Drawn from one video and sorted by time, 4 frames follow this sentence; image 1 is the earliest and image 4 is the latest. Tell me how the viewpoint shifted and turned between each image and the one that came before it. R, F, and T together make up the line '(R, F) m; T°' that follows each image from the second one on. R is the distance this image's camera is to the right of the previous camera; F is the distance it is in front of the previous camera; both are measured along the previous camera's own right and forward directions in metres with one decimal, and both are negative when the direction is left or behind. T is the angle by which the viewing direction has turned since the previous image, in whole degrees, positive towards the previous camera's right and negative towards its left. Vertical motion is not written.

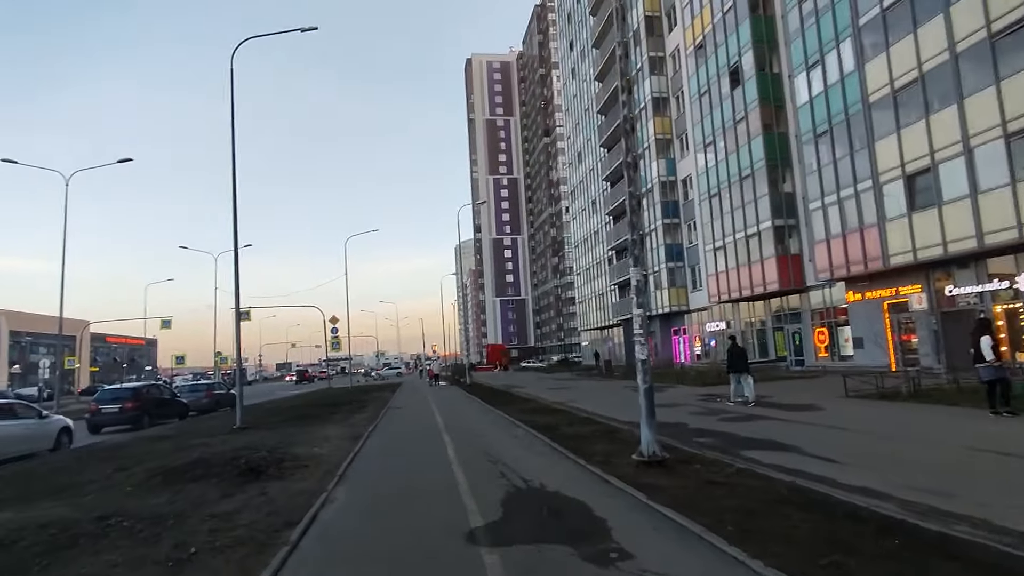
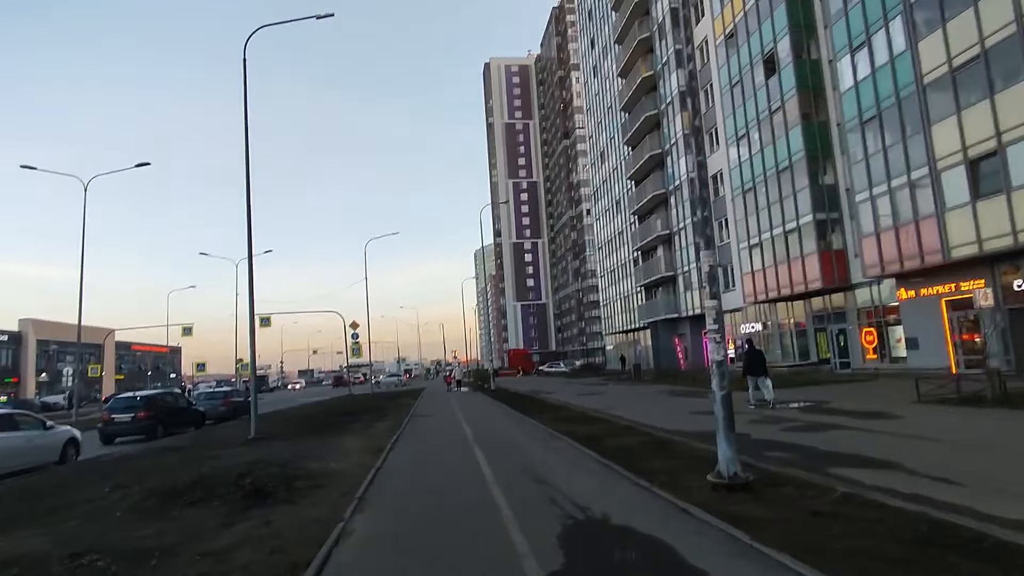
(-0.3, +1.5) m; -2°
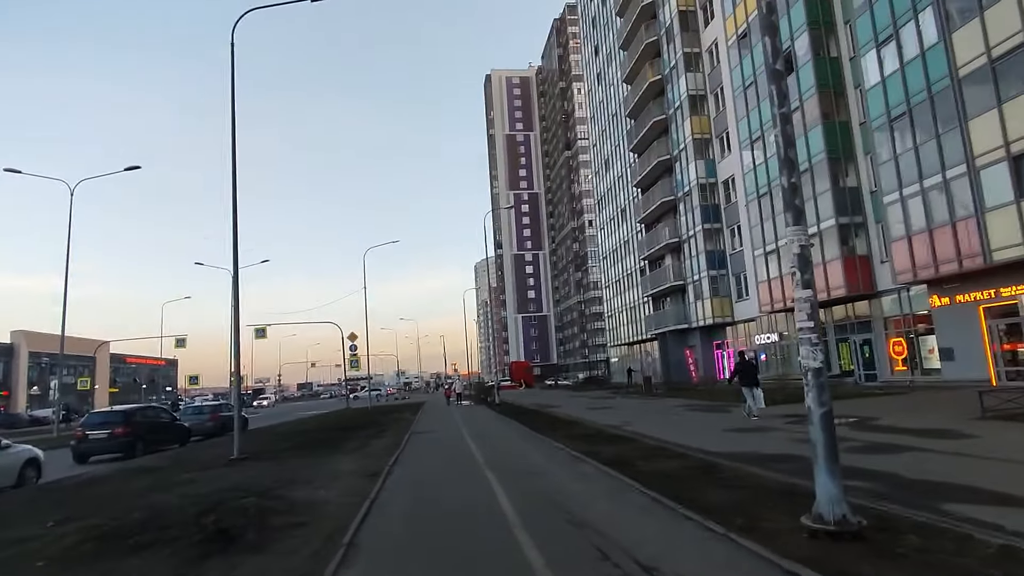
(-0.3, +1.7) m; 0°
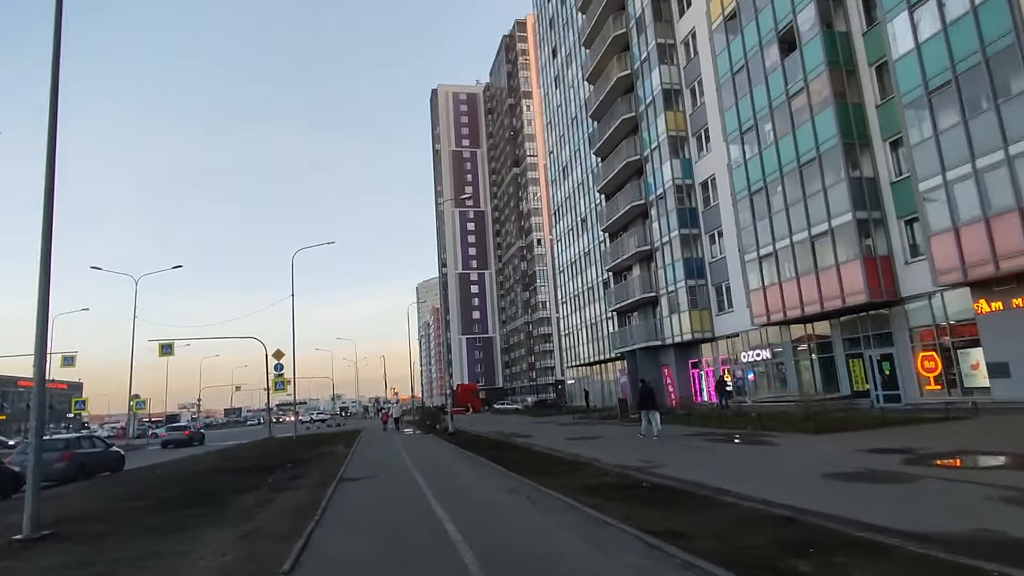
(-0.7, +5.5) m; +5°
